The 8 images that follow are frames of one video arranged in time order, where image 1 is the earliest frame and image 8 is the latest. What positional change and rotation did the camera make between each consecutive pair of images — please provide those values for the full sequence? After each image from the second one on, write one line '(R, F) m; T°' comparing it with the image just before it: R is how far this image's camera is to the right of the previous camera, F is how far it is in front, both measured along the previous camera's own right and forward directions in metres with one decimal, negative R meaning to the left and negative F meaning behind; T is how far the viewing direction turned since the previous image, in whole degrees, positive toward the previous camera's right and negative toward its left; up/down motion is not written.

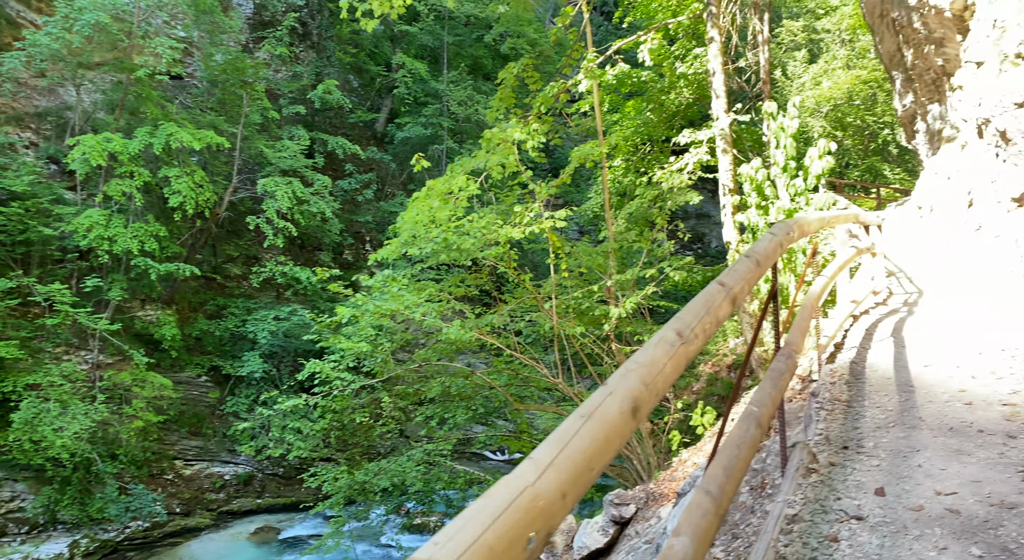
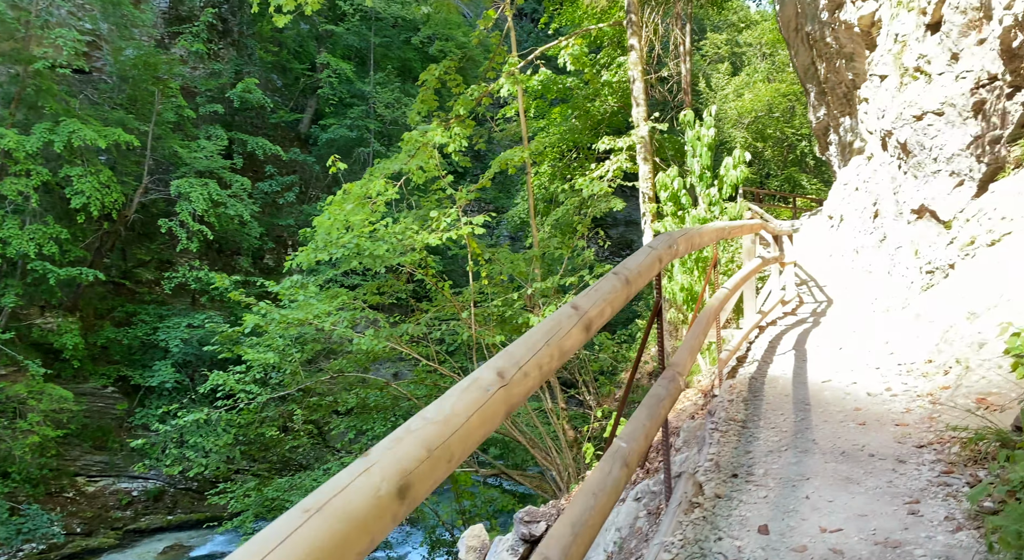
(+0.3, +0.3) m; +5°
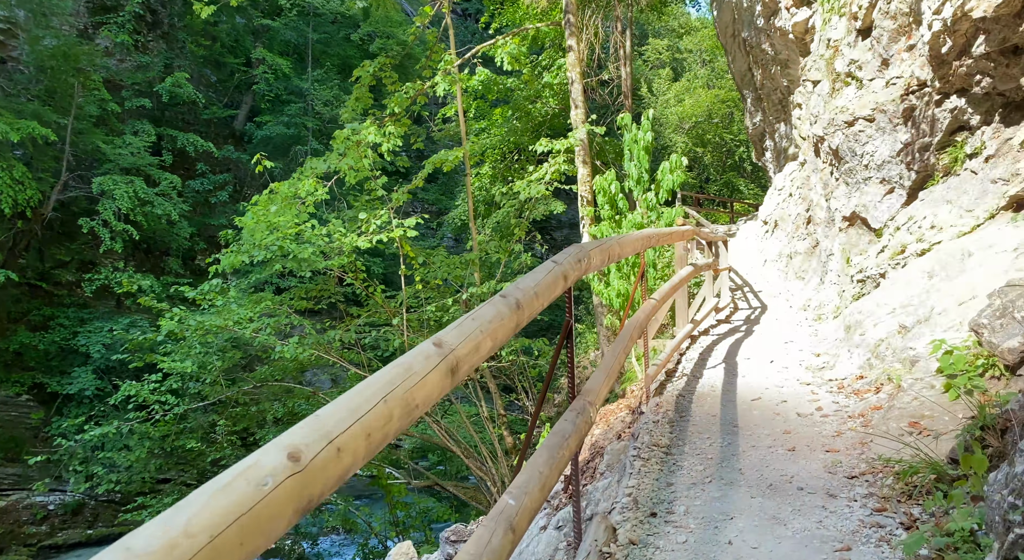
(+0.2, +0.4) m; +4°
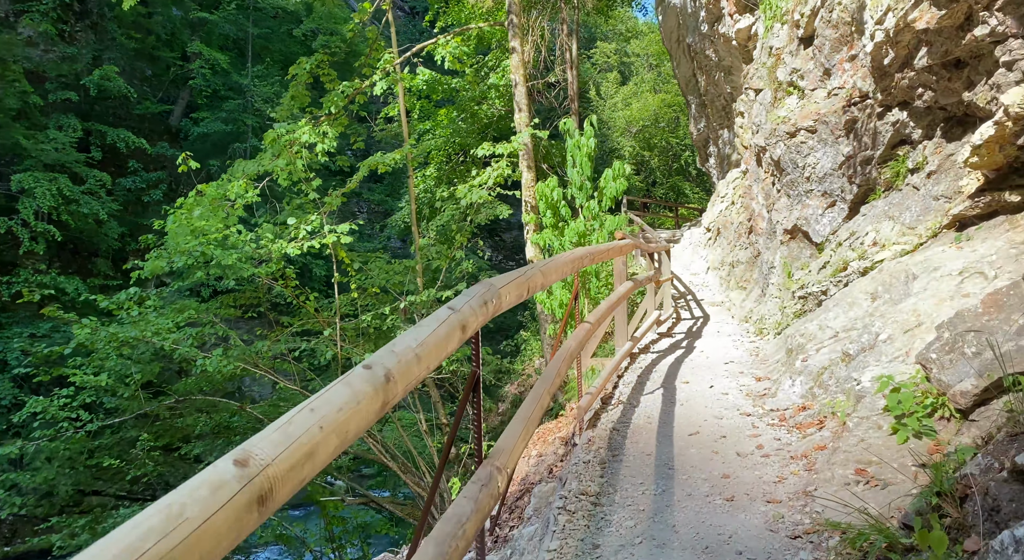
(+0.2, +0.4) m; +4°
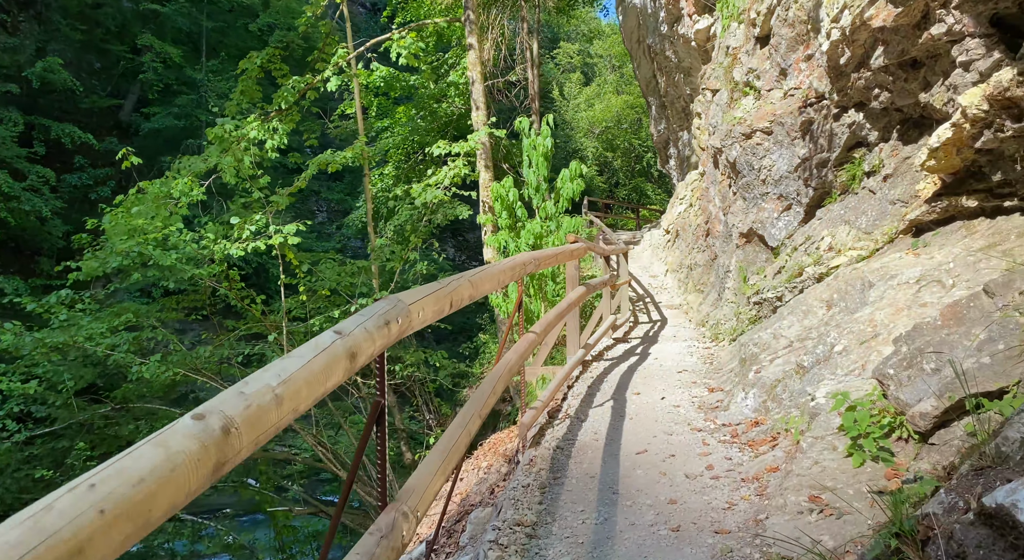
(+0.1, +0.3) m; +3°
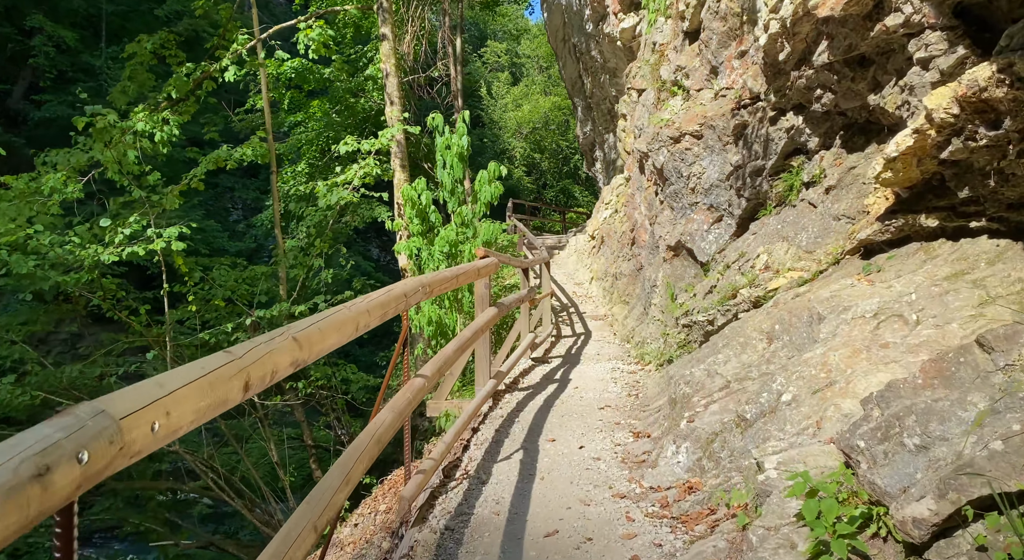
(+0.2, +0.8) m; +6°
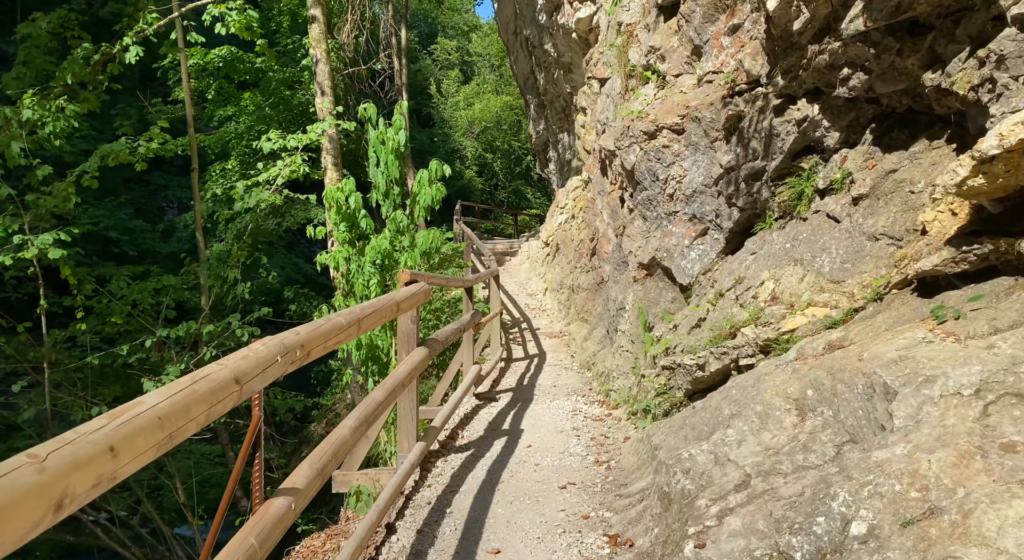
(+0.1, +1.2) m; +4°
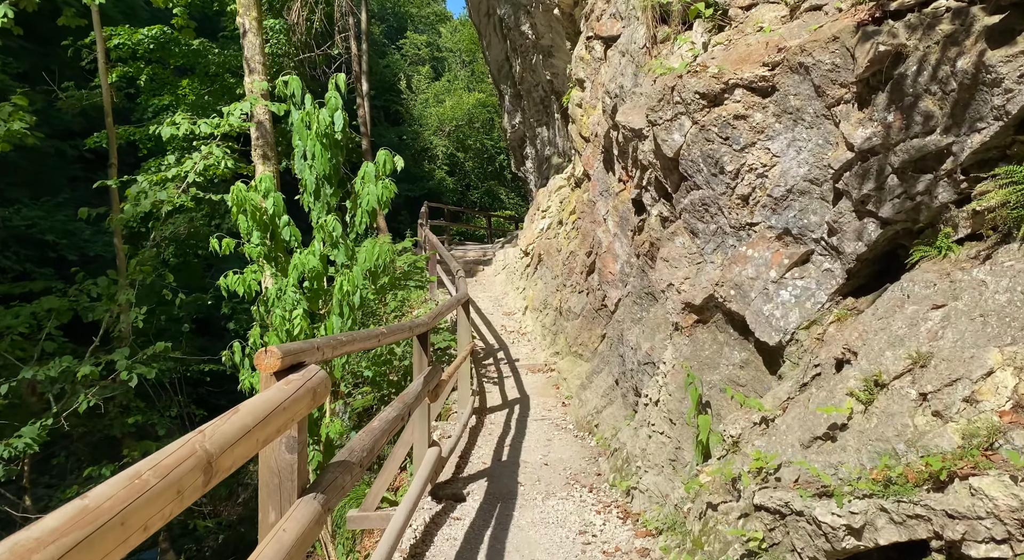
(0.0, +2.0) m; +2°
